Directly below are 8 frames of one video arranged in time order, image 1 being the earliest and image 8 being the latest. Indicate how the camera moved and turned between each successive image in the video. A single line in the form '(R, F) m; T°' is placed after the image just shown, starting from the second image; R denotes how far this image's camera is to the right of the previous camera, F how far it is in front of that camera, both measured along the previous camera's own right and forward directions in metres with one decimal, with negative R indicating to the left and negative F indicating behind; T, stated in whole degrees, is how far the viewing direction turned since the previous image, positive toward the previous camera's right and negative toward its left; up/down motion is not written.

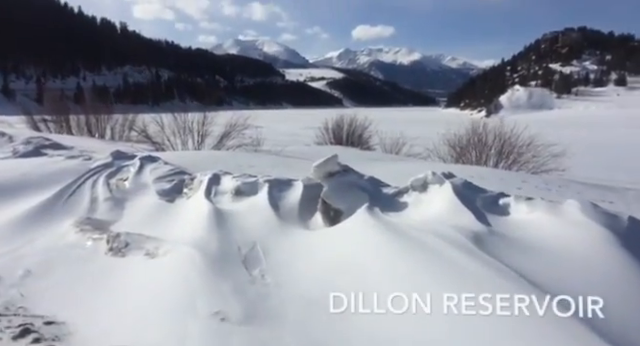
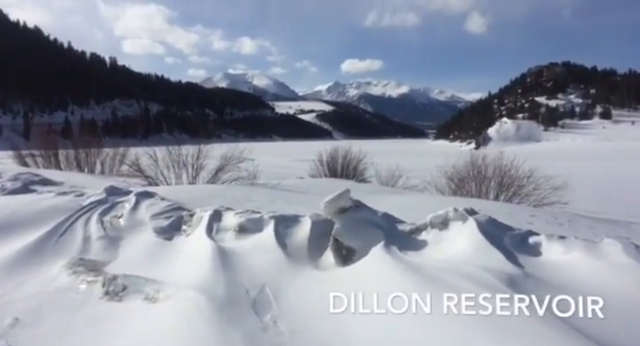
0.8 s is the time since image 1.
(-0.3, +0.2) m; +2°
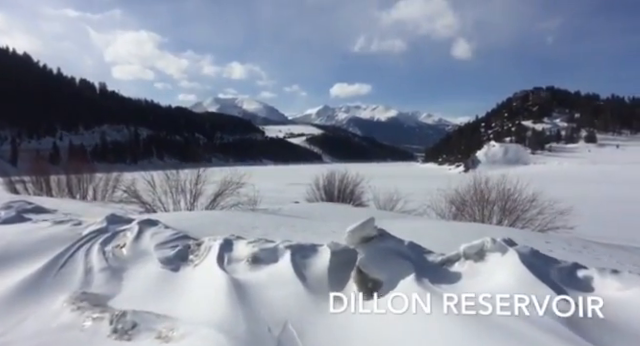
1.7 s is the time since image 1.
(-0.4, +0.1) m; +2°
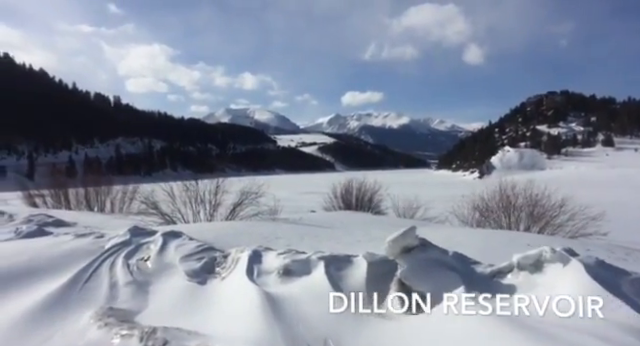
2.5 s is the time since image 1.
(-0.3, +0.2) m; -2°
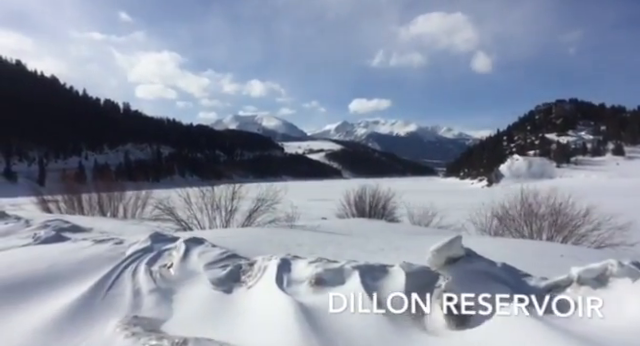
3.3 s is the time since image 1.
(-0.4, +0.2) m; -1°
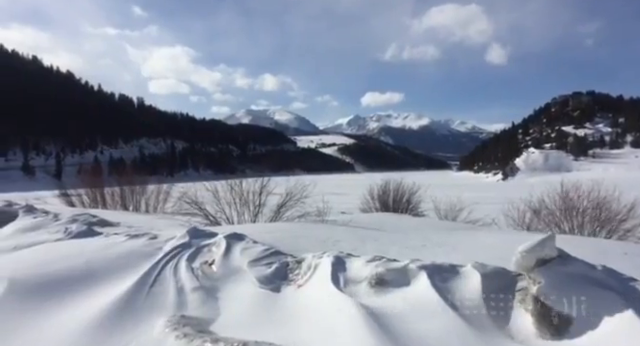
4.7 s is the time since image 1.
(-0.6, +0.3) m; -1°
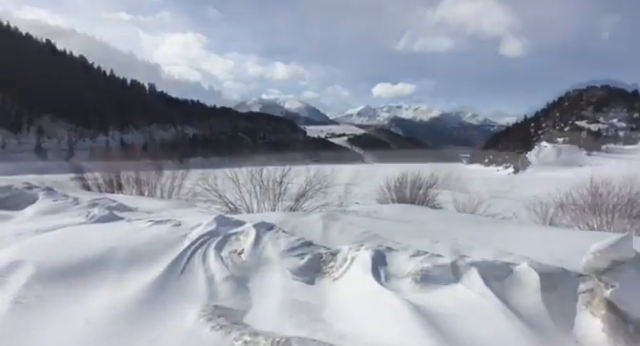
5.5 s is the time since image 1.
(-0.4, +0.2) m; -1°
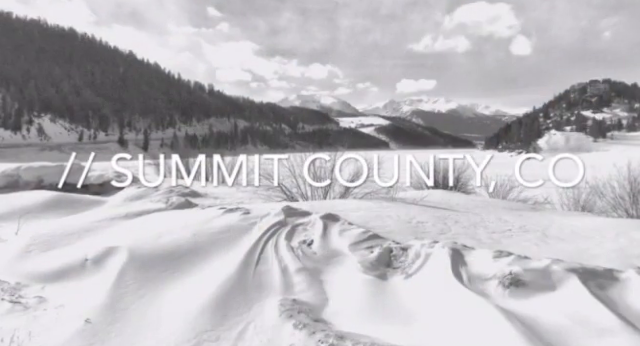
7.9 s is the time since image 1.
(-0.3, 0.0) m; -8°
